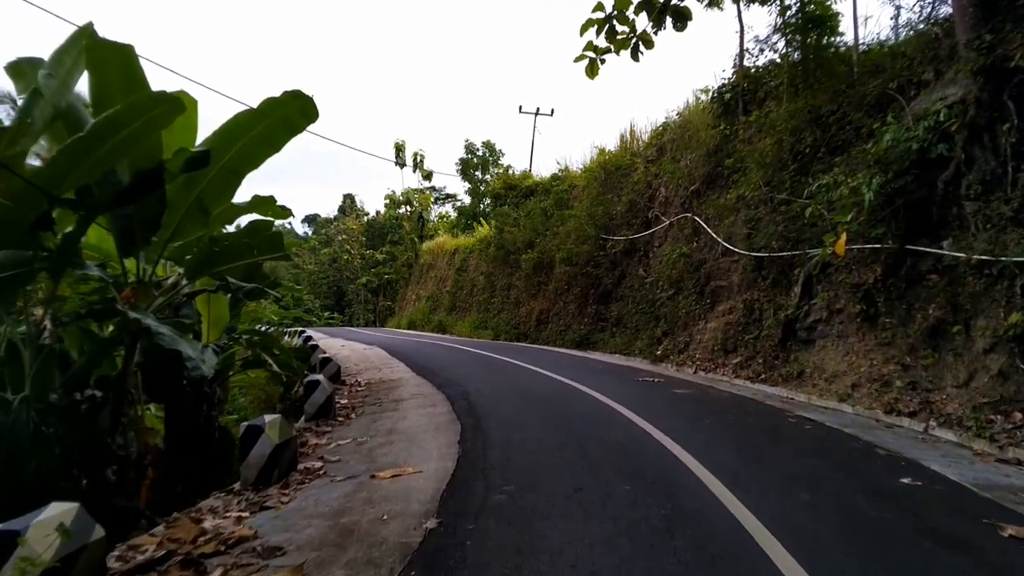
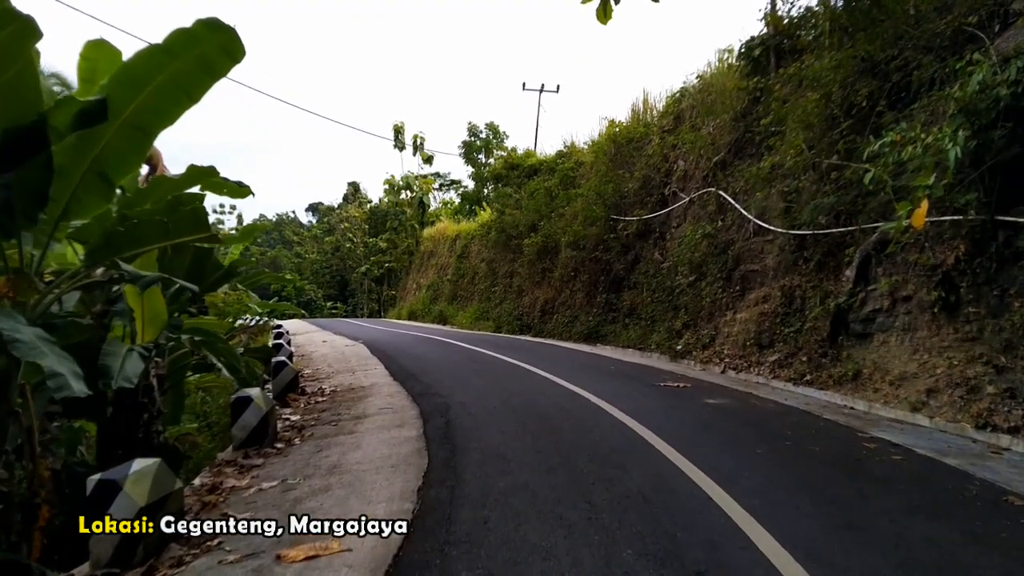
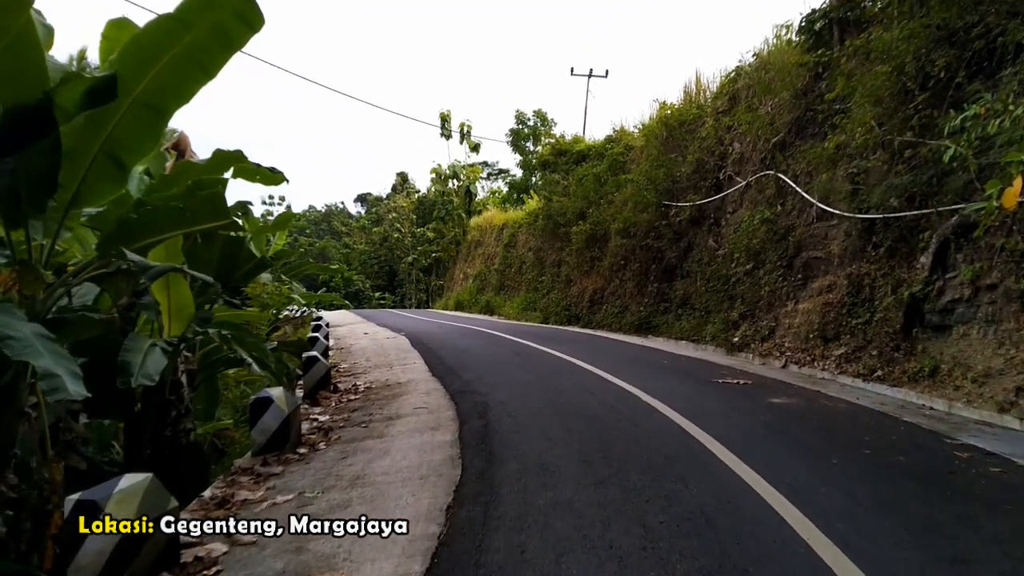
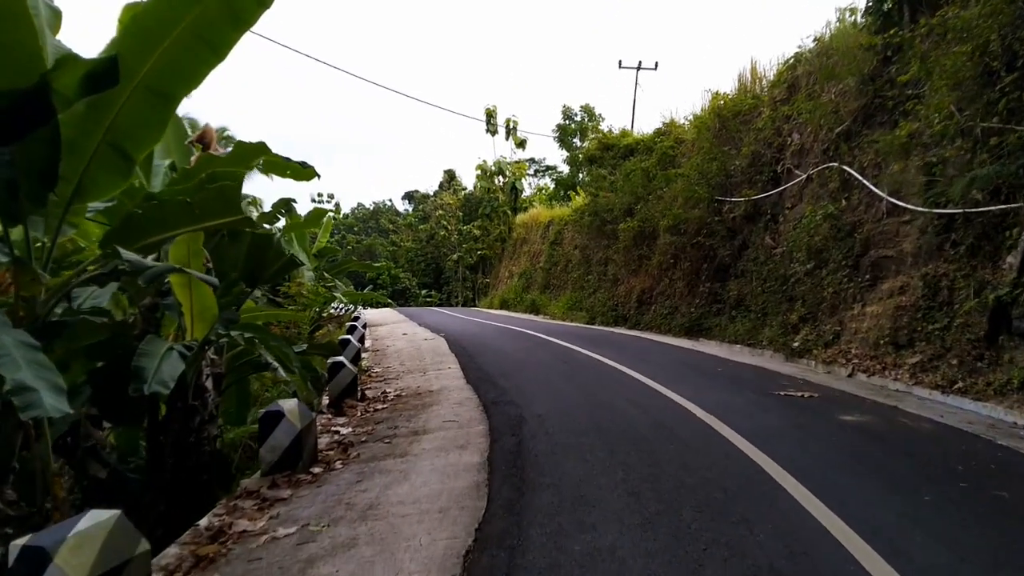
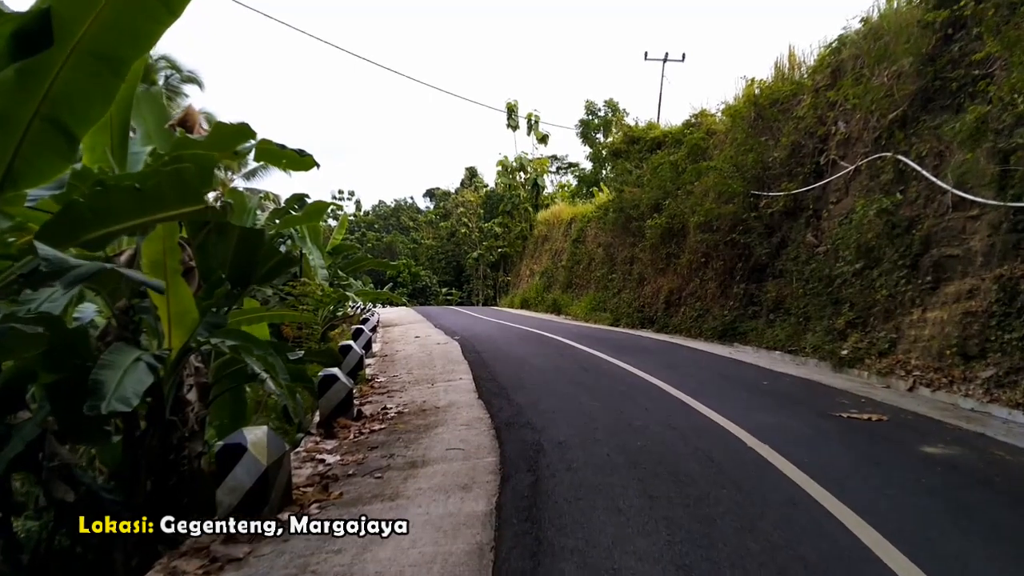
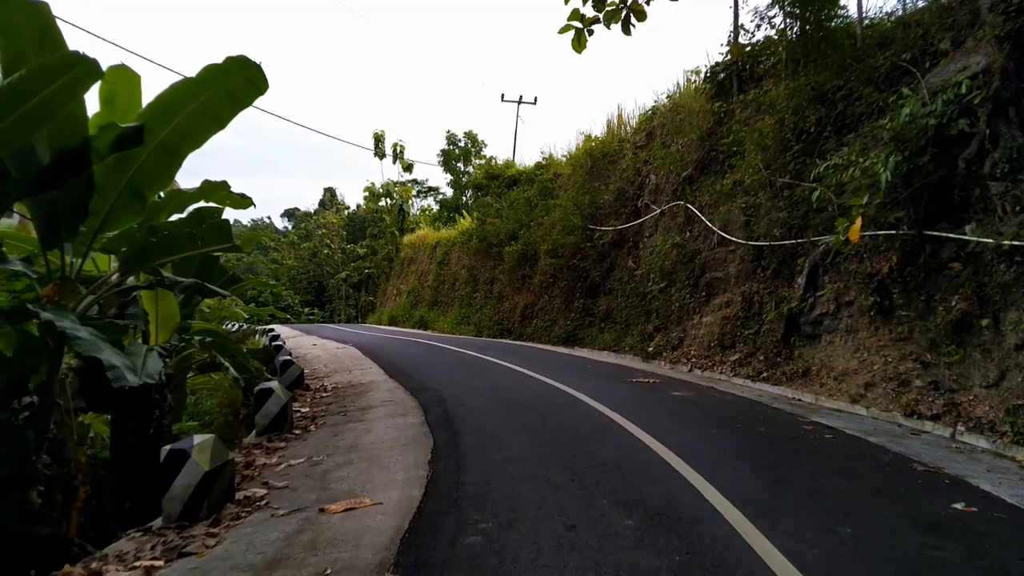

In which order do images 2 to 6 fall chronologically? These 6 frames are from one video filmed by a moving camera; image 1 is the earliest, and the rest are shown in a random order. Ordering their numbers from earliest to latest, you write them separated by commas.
6, 2, 3, 4, 5
